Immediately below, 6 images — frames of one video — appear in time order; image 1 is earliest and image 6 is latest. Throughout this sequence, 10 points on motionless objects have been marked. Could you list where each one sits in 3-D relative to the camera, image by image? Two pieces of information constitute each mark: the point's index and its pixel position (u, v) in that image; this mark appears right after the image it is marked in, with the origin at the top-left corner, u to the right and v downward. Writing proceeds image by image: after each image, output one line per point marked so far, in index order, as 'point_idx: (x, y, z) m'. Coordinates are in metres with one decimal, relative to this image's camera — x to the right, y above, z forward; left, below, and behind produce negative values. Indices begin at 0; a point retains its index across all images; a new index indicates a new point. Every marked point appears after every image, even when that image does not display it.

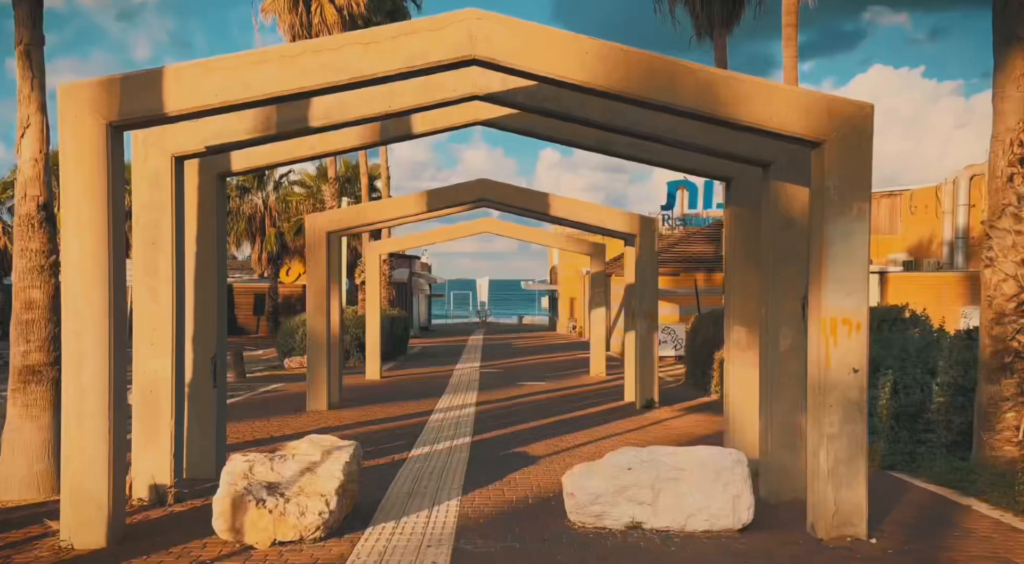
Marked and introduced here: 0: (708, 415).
0: (+3.2, -2.2, +10.9) m
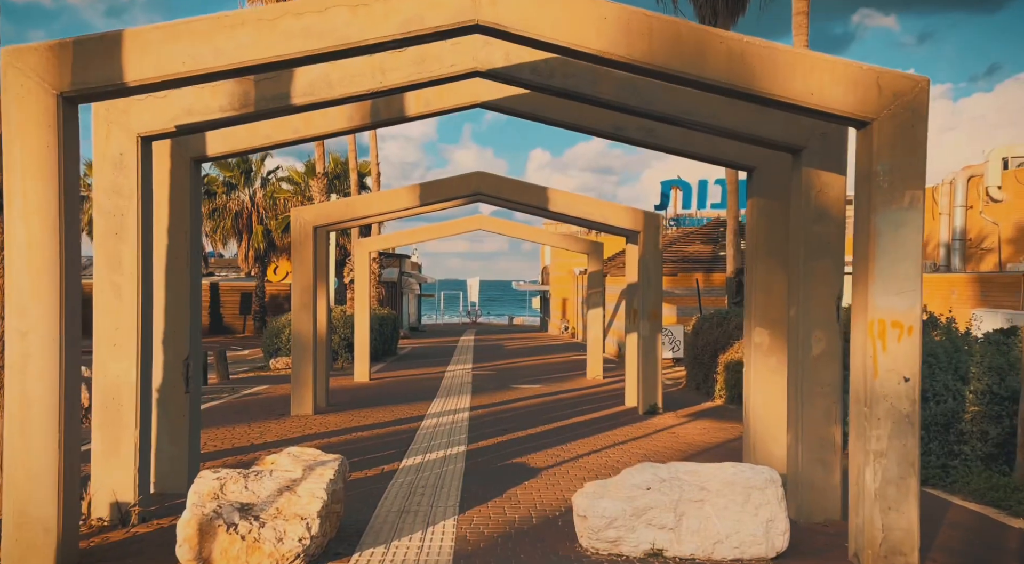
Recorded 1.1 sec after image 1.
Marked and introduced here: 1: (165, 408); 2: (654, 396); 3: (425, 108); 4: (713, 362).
0: (+3.1, -2.2, +10.4) m
1: (-3.4, -1.2, +6.6) m
2: (+2.4, -1.9, +11.3) m
3: (-0.9, +1.7, +6.7) m
4: (+4.0, -1.6, +13.2) m
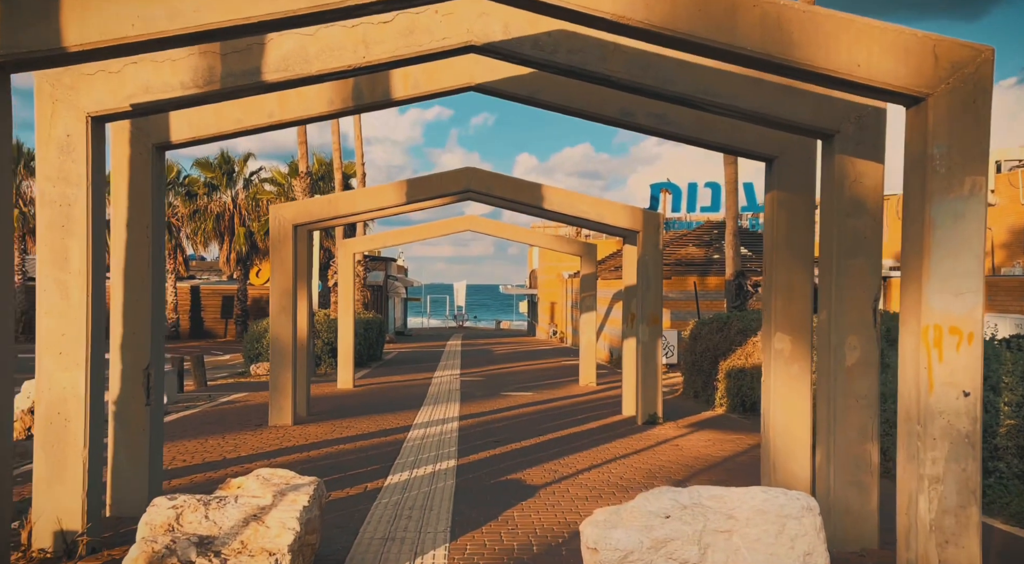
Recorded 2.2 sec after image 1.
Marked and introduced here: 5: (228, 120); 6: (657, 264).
0: (+3.0, -2.2, +9.8) m
1: (-3.4, -1.2, +5.9) m
2: (+2.3, -2.0, +10.7) m
3: (-0.9, +1.7, +6.1) m
4: (+3.8, -1.6, +12.6) m
5: (-2.6, +1.5, +6.2) m
6: (+2.3, +0.3, +10.6) m
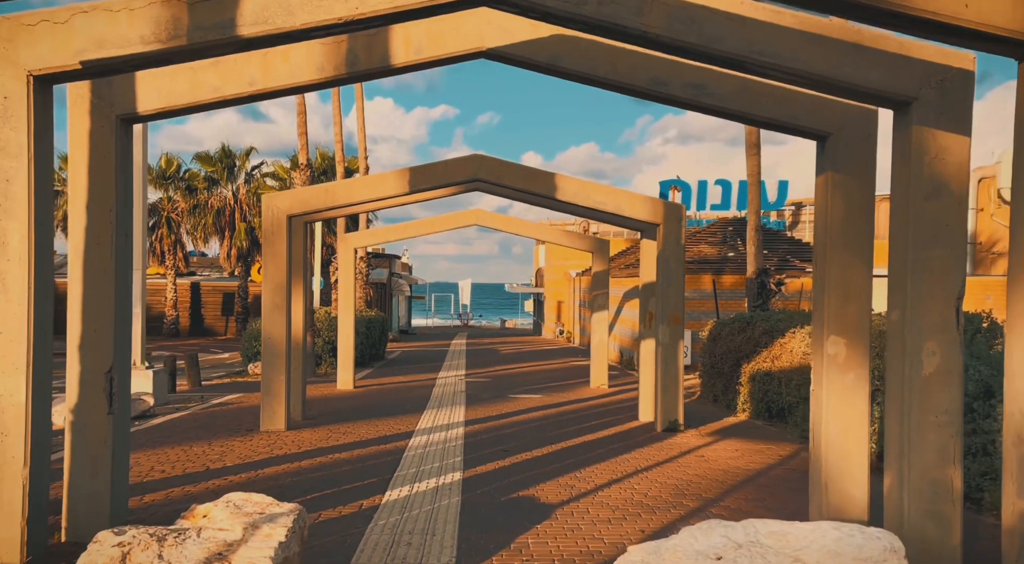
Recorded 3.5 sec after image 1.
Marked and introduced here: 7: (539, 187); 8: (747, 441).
0: (+3.2, -2.2, +9.0) m
1: (-3.3, -1.2, +5.2) m
2: (+2.4, -1.9, +10.0) m
3: (-0.8, +1.8, +5.4) m
4: (+3.9, -1.6, +11.9) m
5: (-2.5, +1.6, +5.5) m
6: (+2.4, +0.3, +9.8) m
7: (+0.4, +1.4, +10.1) m
8: (+3.2, -2.2, +9.2) m
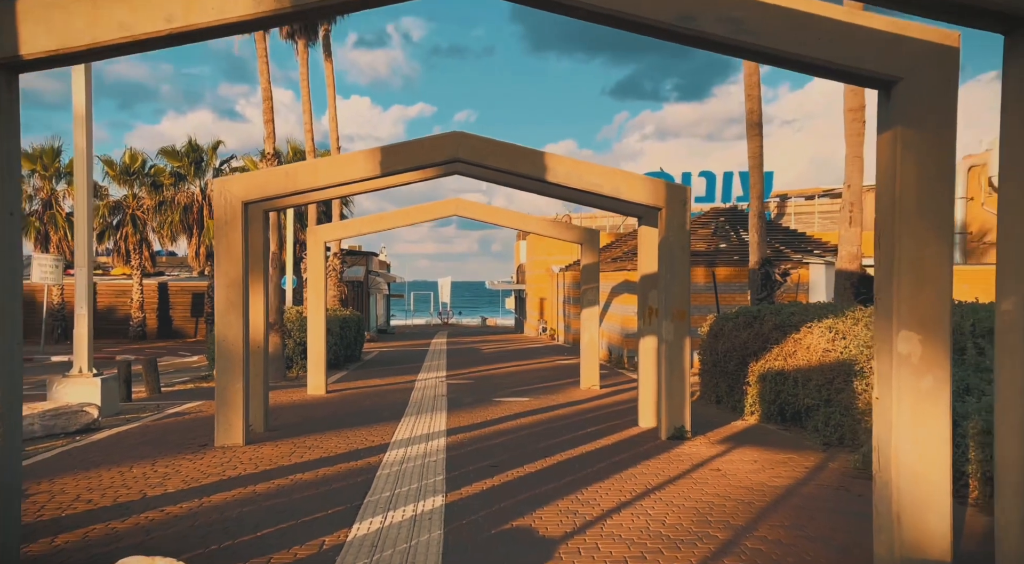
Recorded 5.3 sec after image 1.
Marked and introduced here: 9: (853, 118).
0: (+3.0, -2.0, +8.1) m
1: (-3.4, -1.1, +4.0) m
2: (+2.3, -1.8, +9.0) m
3: (-0.8, +1.9, +4.3) m
4: (+3.7, -1.4, +10.9) m
5: (-2.6, +1.6, +4.3) m
6: (+2.2, +0.4, +8.8) m
7: (+0.2, +1.5, +9.0) m
8: (+3.1, -2.0, +8.2) m
9: (+5.1, +2.5, +10.1) m
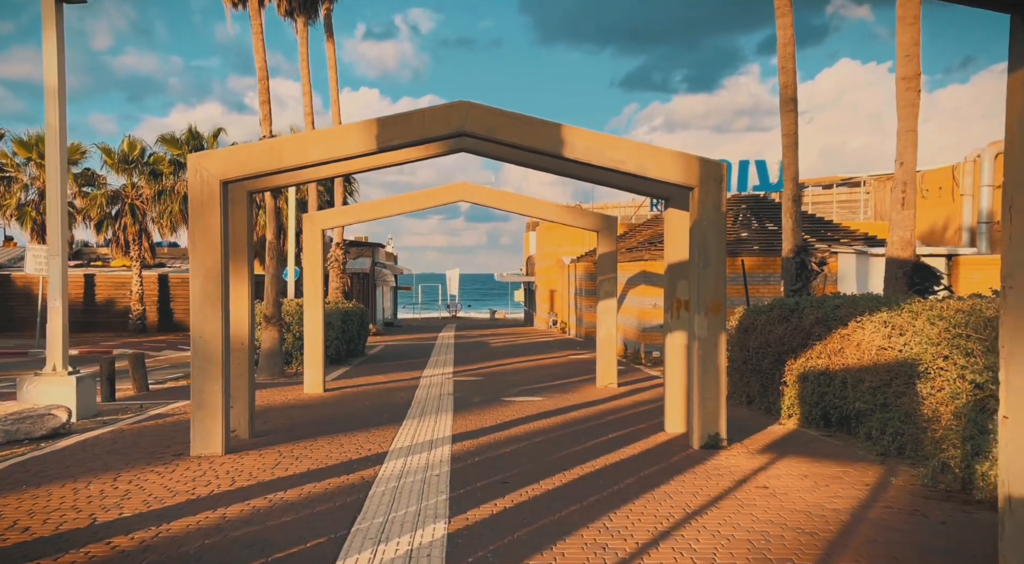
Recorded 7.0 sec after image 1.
0: (+3.2, -1.9, +7.0) m
1: (-3.3, -1.1, +3.1) m
2: (+2.4, -1.7, +8.0) m
3: (-0.7, +1.9, +3.2) m
4: (+3.9, -1.3, +9.9) m
5: (-2.5, +1.7, +3.3) m
6: (+2.4, +0.6, +7.8) m
7: (+0.4, +1.7, +8.0) m
8: (+3.2, -1.9, +7.2) m
9: (+5.3, +2.6, +9.0) m
